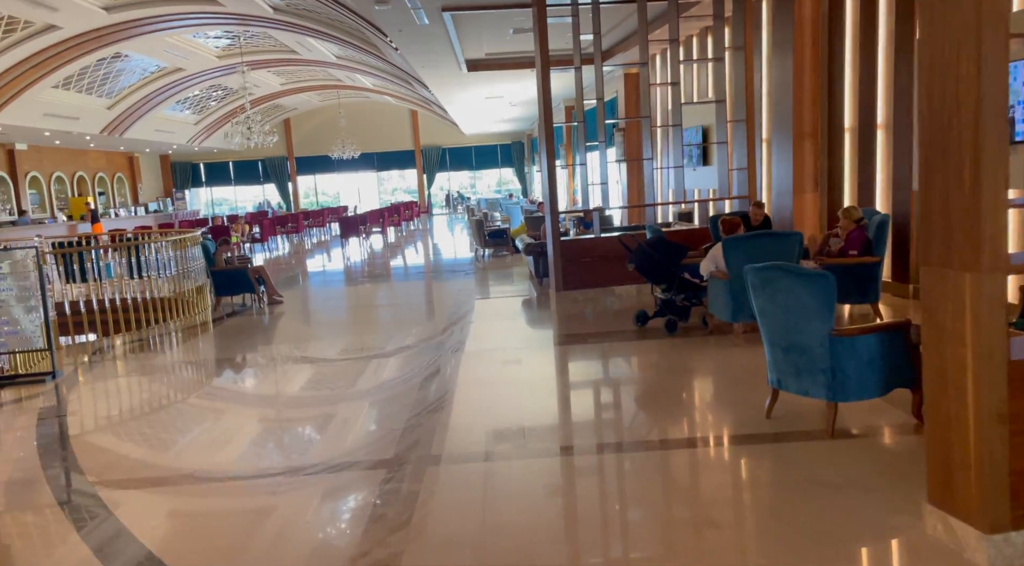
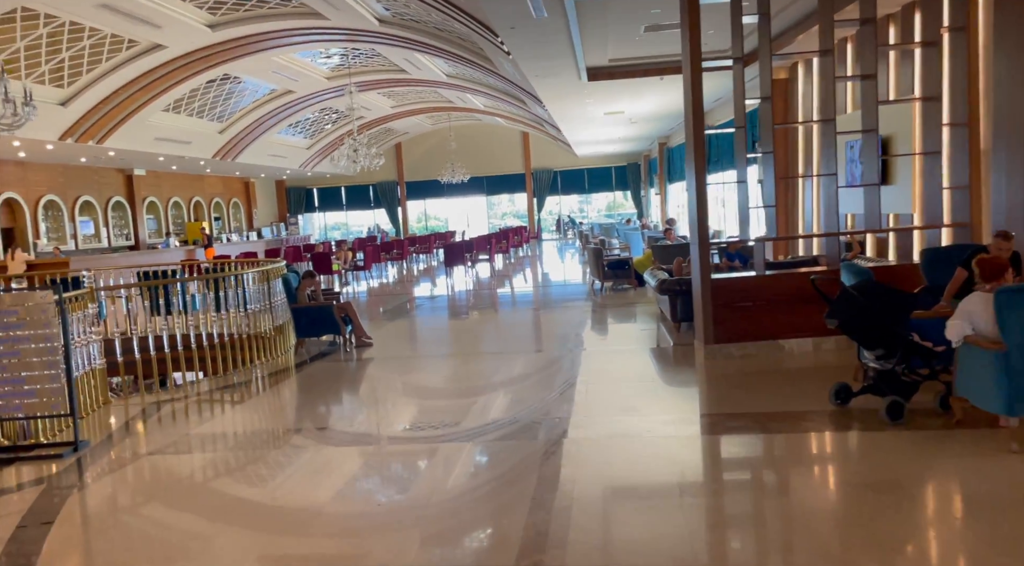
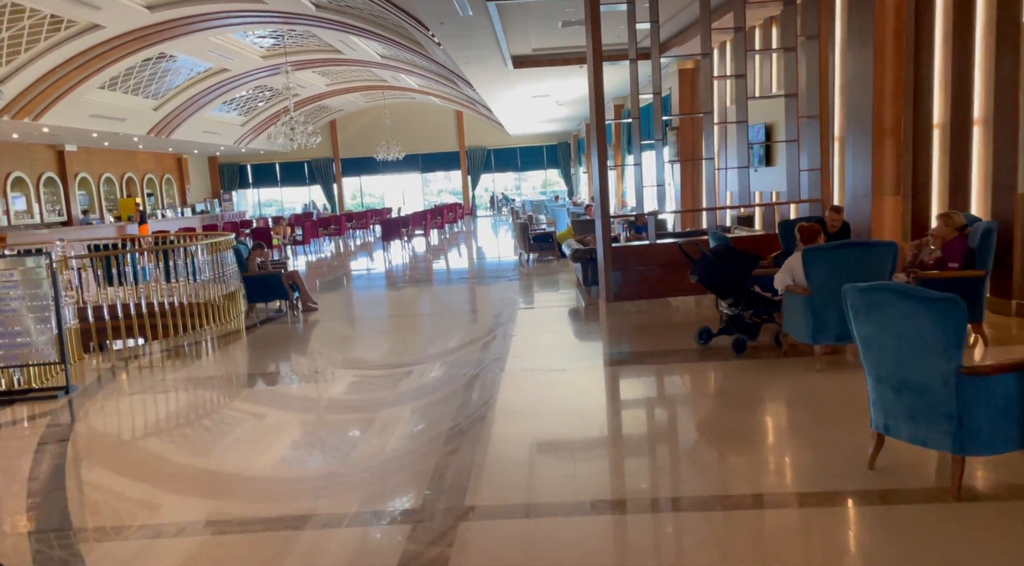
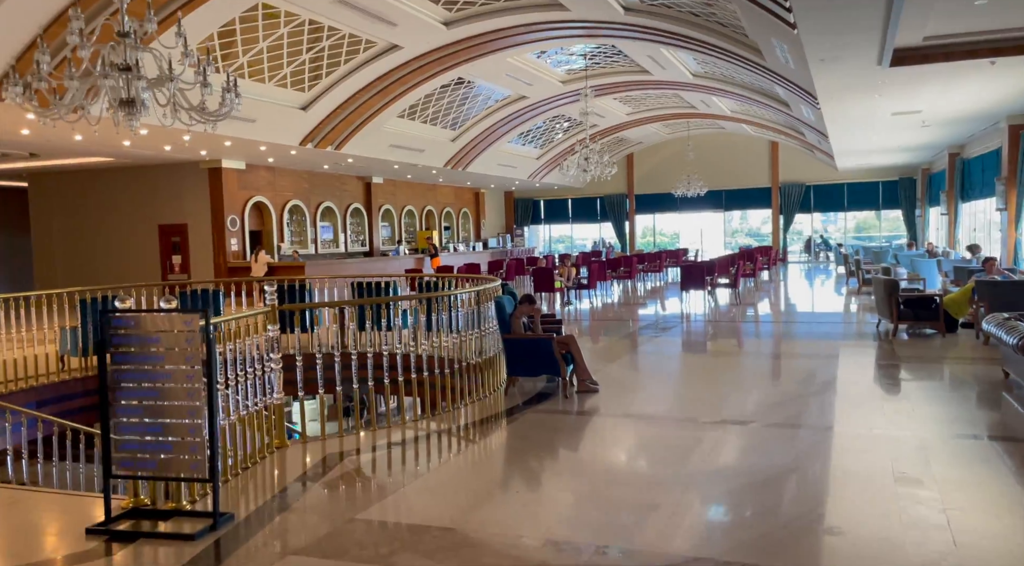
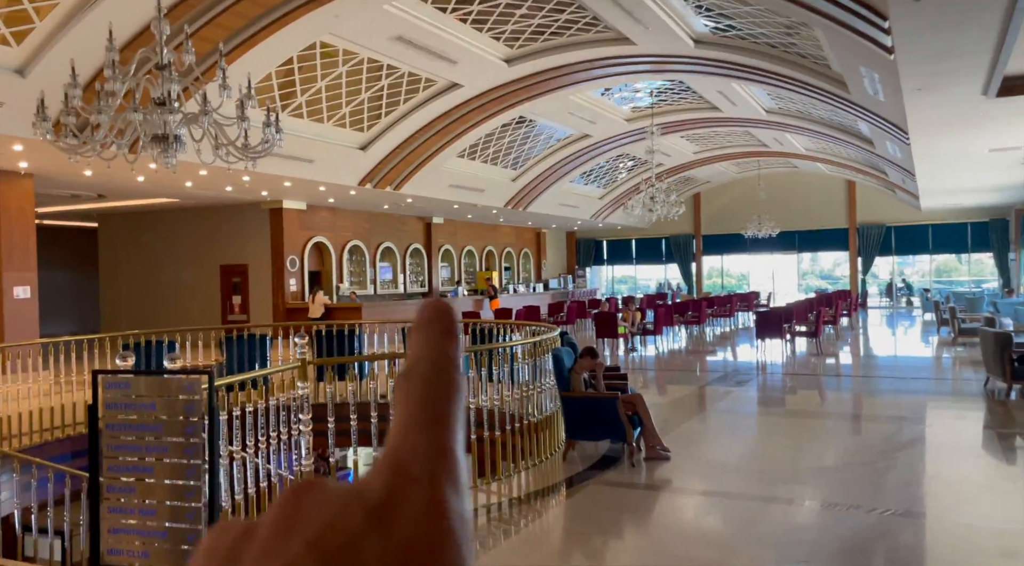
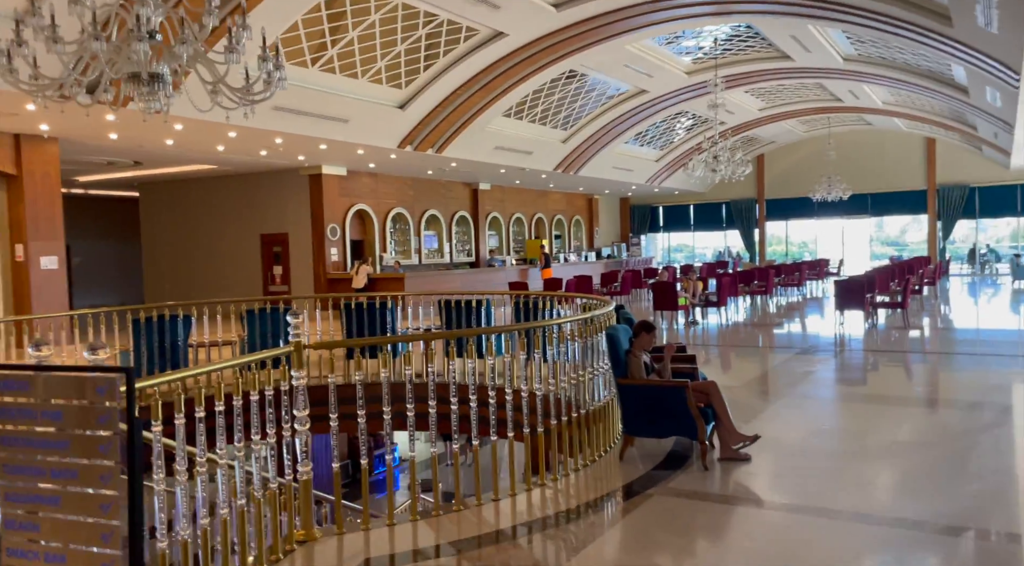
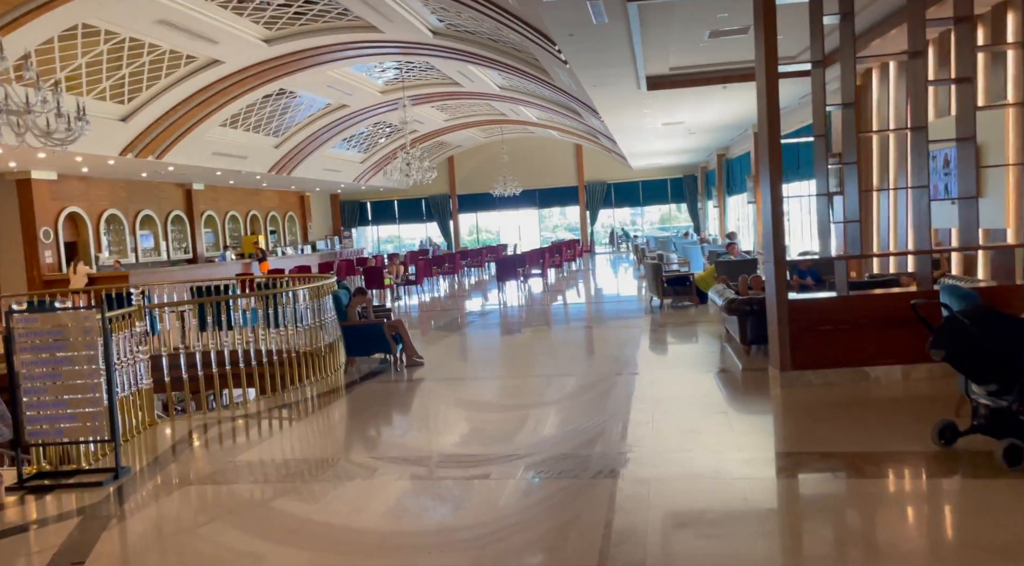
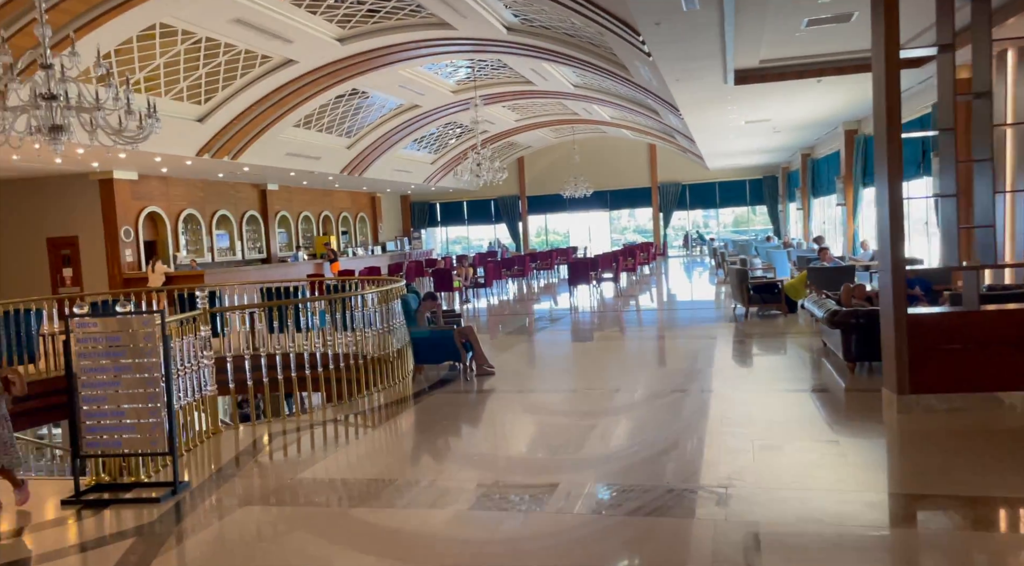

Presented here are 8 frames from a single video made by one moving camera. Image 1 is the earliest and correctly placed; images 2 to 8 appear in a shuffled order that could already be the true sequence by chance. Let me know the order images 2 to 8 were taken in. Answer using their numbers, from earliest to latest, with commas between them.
3, 2, 7, 8, 4, 5, 6
